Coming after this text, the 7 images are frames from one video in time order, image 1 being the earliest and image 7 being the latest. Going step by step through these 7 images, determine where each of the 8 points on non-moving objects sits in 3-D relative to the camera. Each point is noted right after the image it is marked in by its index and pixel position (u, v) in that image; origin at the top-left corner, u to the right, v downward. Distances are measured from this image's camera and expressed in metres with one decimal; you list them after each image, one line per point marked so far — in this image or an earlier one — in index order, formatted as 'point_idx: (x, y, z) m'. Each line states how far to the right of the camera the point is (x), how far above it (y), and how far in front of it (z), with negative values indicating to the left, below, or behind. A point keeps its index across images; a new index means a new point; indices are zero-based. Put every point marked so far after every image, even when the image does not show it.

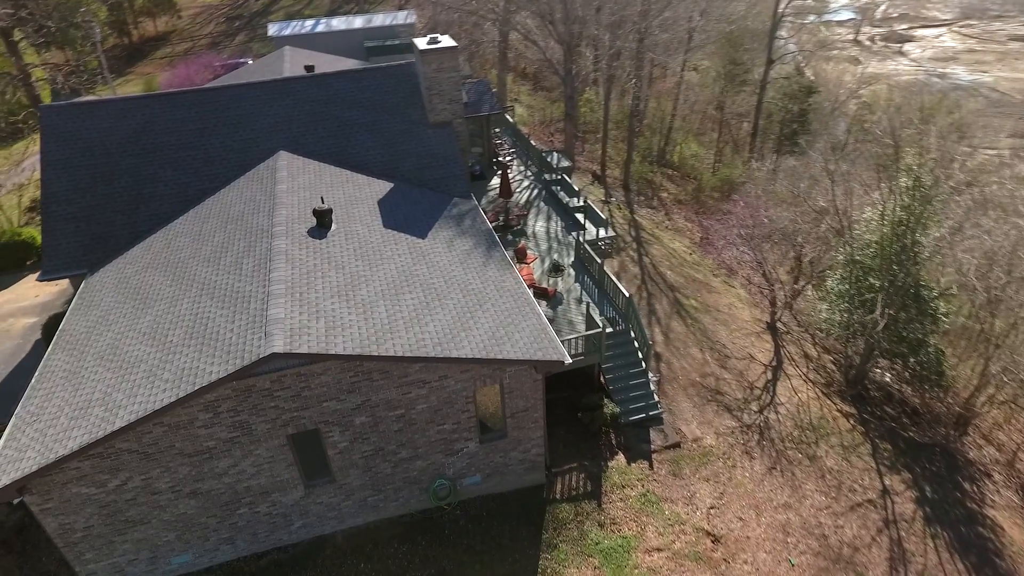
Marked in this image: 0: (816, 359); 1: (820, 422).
0: (+9.6, -2.2, +19.8) m
1: (+8.3, -3.6, +16.9) m
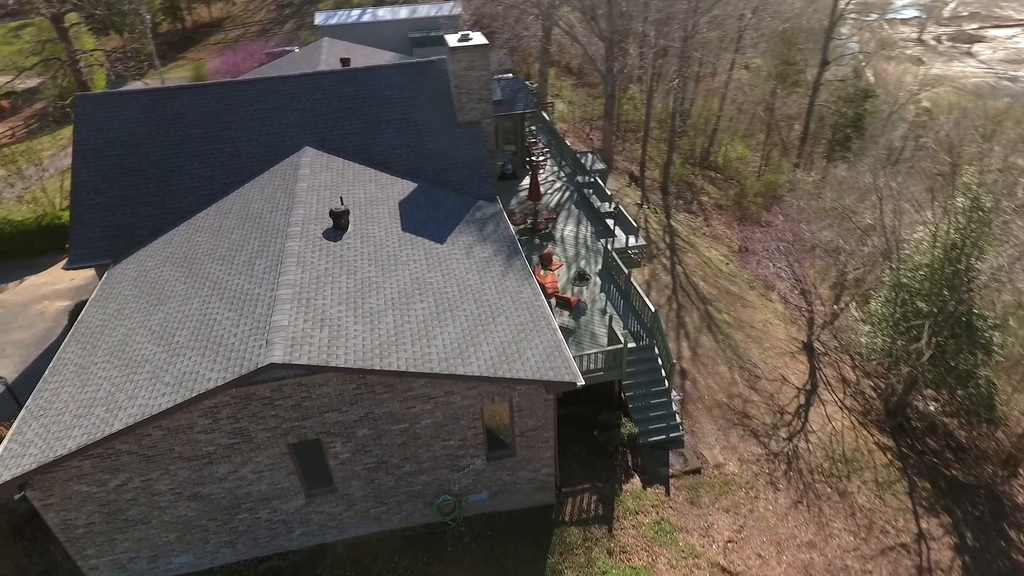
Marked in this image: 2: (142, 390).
0: (+10.2, -2.9, +18.7) m
1: (+8.7, -4.2, +15.9) m
2: (-6.2, -1.7, +10.4) m
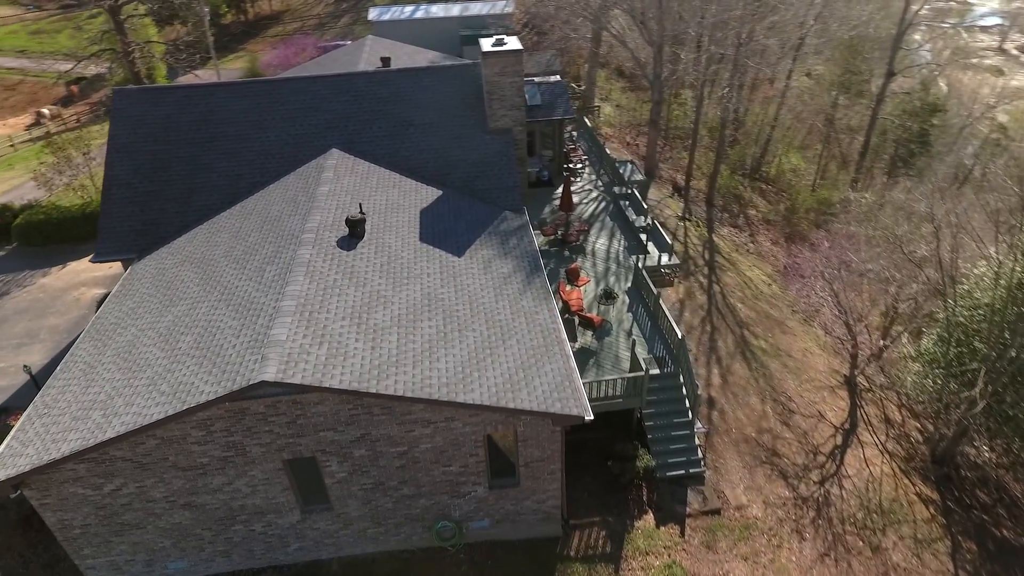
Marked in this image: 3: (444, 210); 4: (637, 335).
0: (+10.7, -3.8, +17.3) m
1: (+8.9, -5.1, +14.7) m
2: (-6.1, -1.8, +10.3) m
3: (-1.7, +2.0, +15.7) m
4: (+3.2, -1.2, +16.3) m
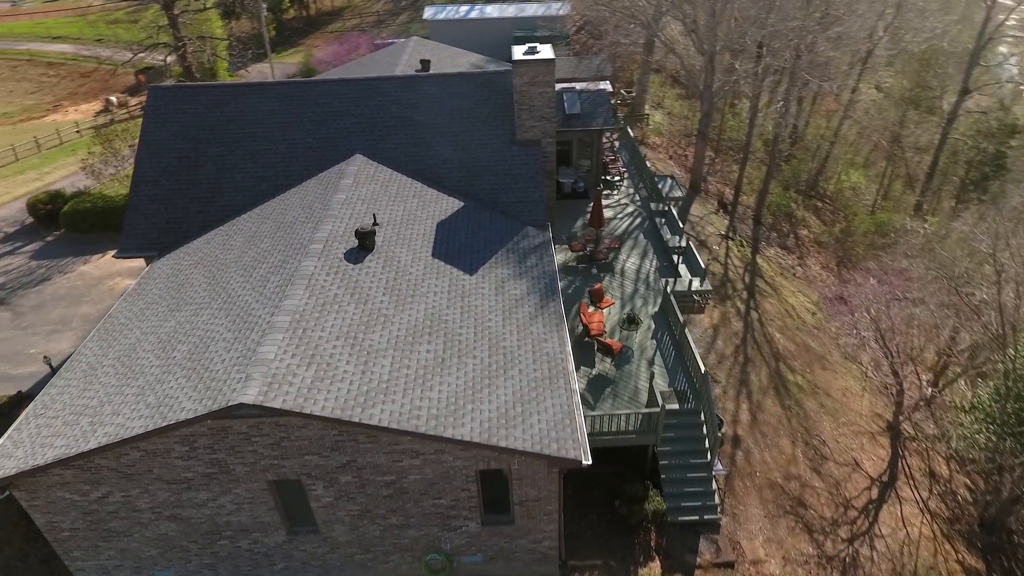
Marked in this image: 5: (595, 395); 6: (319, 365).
0: (+11.0, -4.9, +15.8) m
1: (+8.9, -6.1, +13.4) m
2: (-6.2, -1.9, +10.1) m
3: (-1.2, +1.6, +15.2) m
4: (+3.6, -1.9, +15.4) m
5: (+1.9, -2.5, +14.6) m
6: (-3.1, -1.2, +10.0) m
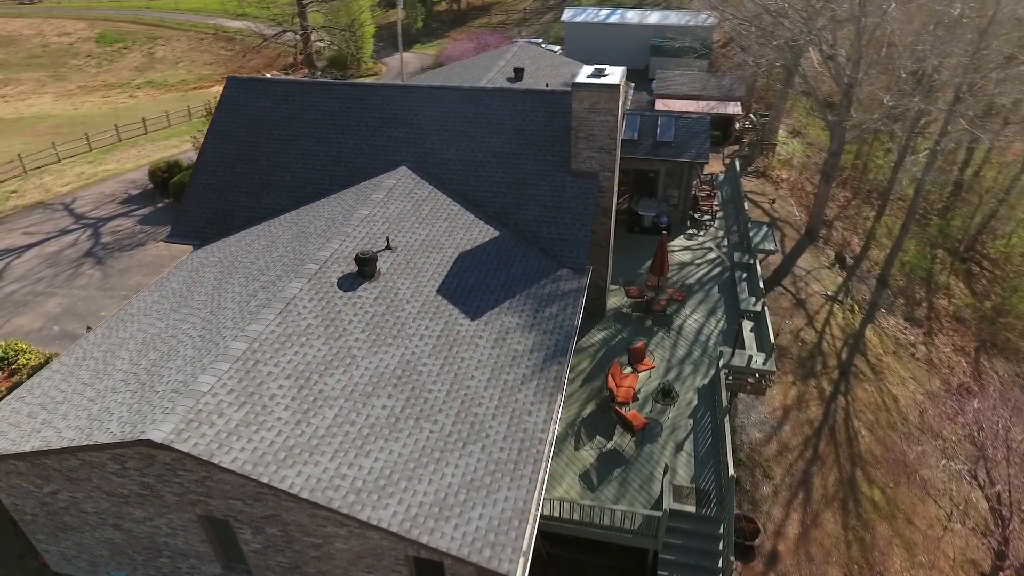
0: (+10.4, -7.5, +12.2) m
1: (+7.8, -8.4, +10.2) m
2: (-6.9, -2.0, +9.9) m
3: (-0.5, +0.7, +13.8) m
4: (+3.6, -3.5, +13.1) m
5: (+1.8, -3.8, +12.7) m
6: (-3.8, -1.7, +9.2) m
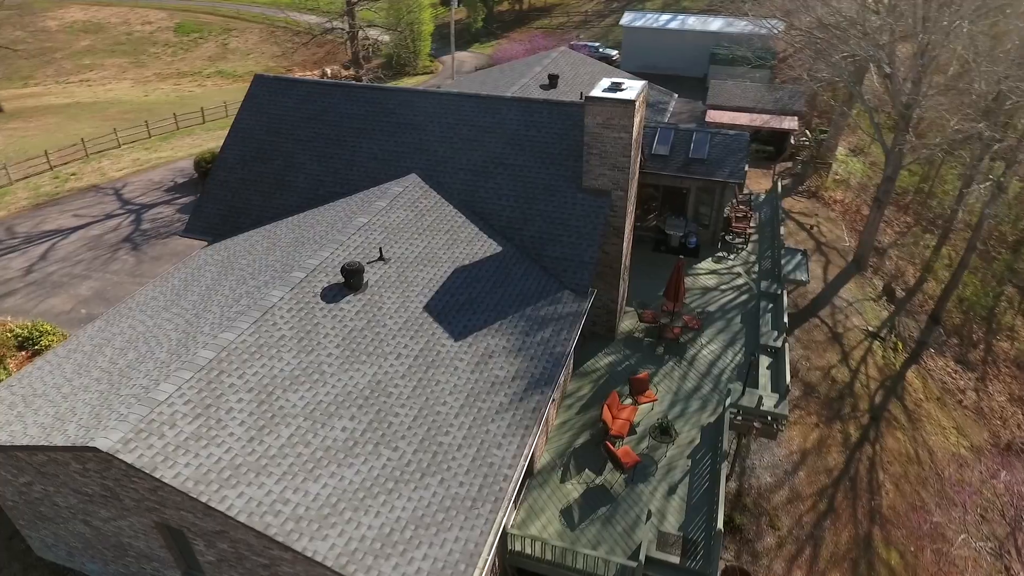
0: (+9.7, -8.6, +10.8) m
1: (+6.8, -9.2, +9.0) m
2: (-7.4, -1.9, +10.0) m
3: (-0.6, +0.3, +13.3) m
4: (+3.3, -4.1, +12.3) m
5: (+1.4, -4.3, +12.0) m
6: (-4.4, -1.9, +9.0) m
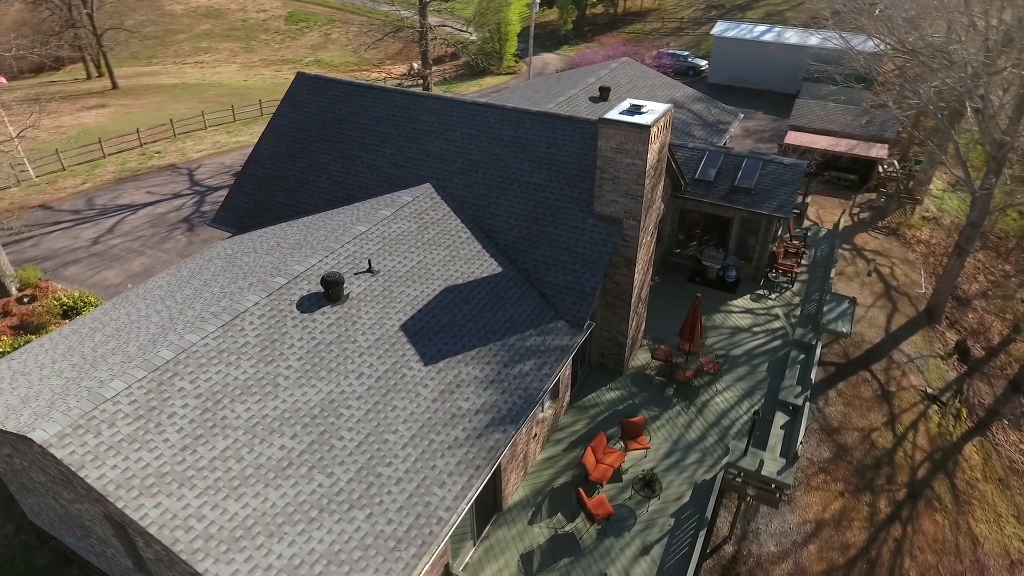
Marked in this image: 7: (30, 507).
0: (+8.2, -10.0, +9.0) m
1: (+5.1, -10.4, +7.7) m
2: (-8.1, -1.7, +10.4) m
3: (-0.7, -0.1, +12.8) m
4: (+2.5, -4.9, +11.3) m
5: (+0.6, -4.9, +11.3) m
6: (-5.2, -1.9, +9.0) m
7: (-9.7, -4.4, +12.6) m
